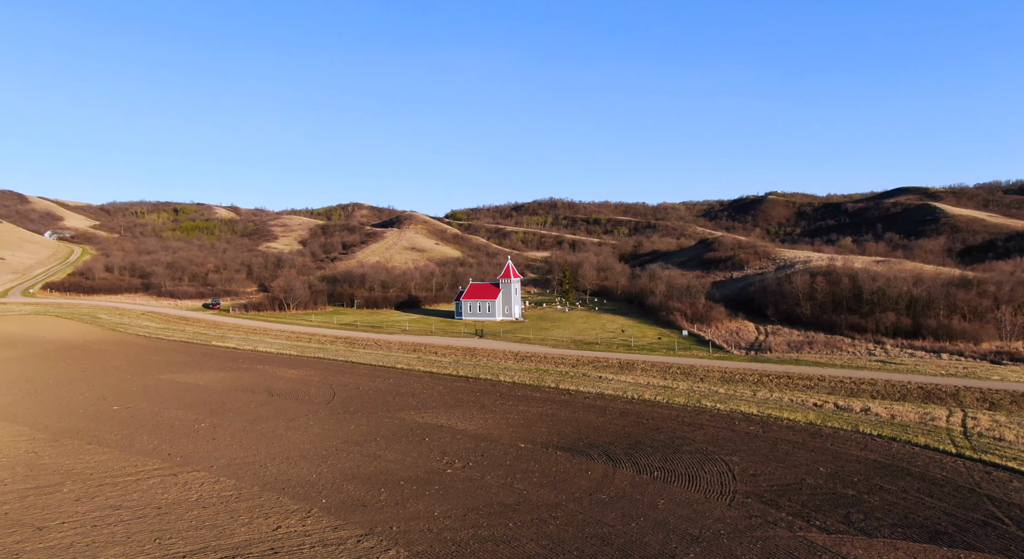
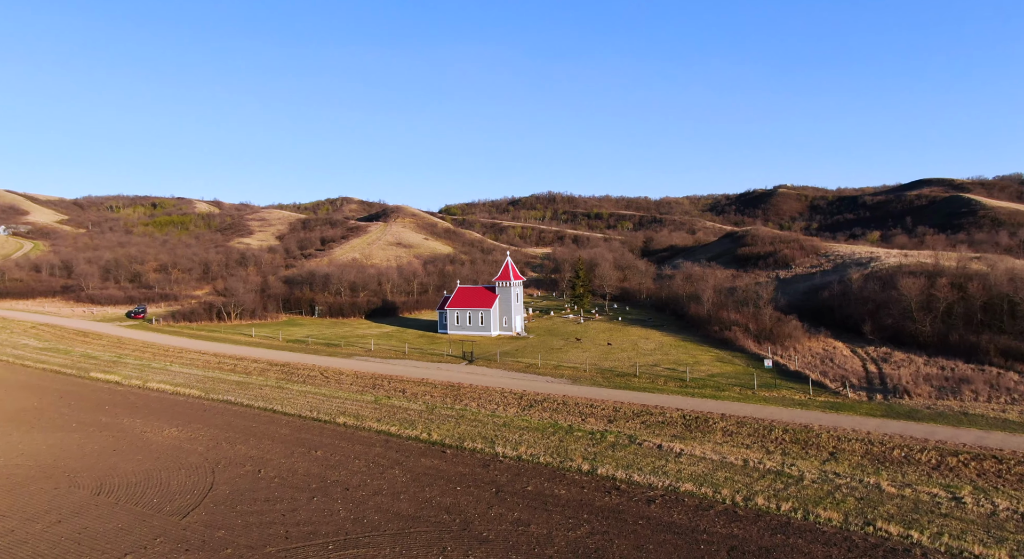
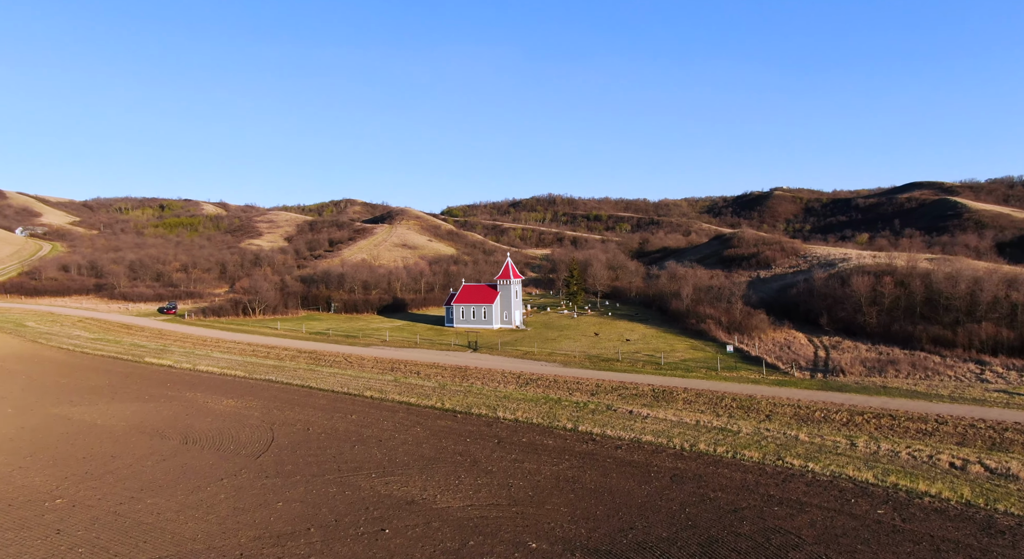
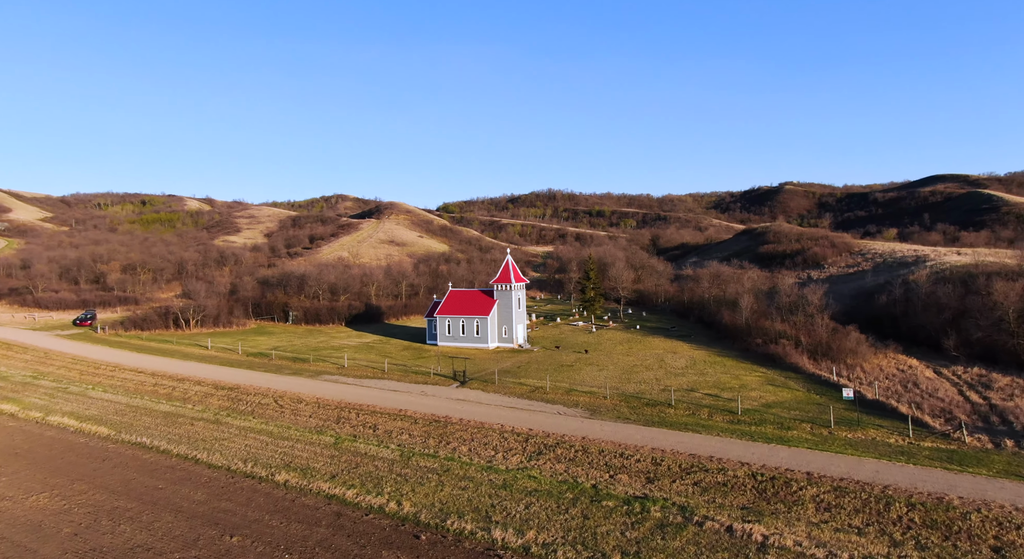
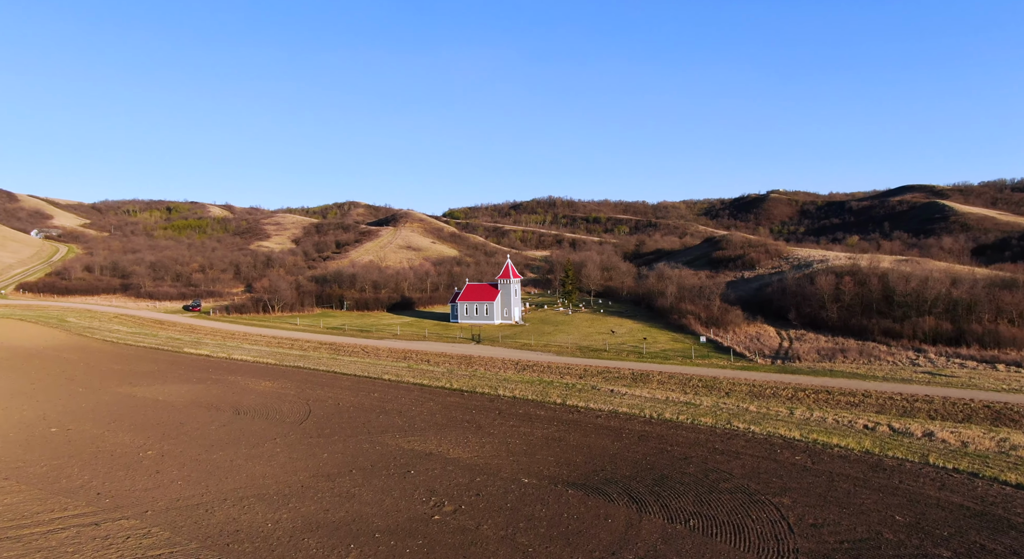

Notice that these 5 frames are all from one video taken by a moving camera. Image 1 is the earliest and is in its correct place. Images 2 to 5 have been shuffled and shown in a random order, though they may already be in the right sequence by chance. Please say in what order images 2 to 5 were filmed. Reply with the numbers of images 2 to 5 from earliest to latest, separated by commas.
5, 3, 2, 4
